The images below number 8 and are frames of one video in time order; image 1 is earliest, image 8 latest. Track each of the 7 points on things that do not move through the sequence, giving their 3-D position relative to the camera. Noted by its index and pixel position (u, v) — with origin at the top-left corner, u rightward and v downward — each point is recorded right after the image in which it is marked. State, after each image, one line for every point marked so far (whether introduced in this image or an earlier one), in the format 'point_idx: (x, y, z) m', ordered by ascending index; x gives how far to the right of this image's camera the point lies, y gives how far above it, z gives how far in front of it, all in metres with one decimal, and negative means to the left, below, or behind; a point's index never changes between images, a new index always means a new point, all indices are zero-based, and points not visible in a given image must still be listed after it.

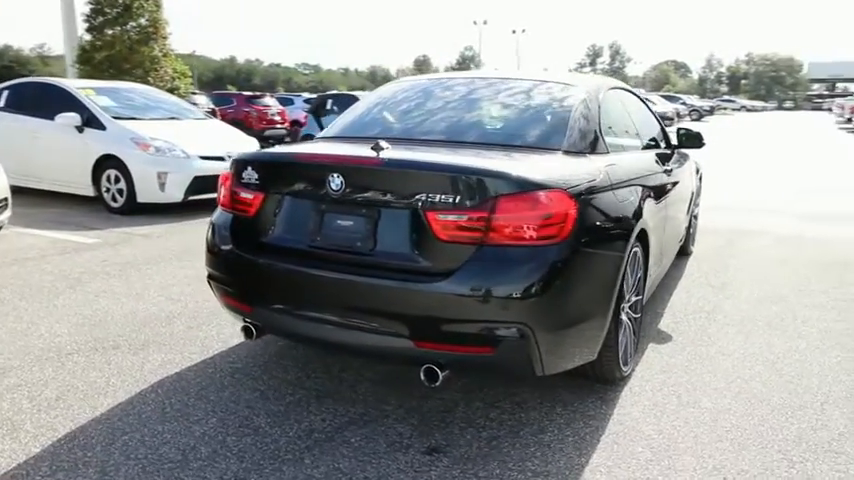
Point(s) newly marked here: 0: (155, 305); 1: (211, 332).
0: (-2.1, -0.5, +5.0) m
1: (-1.5, -0.6, +4.4) m
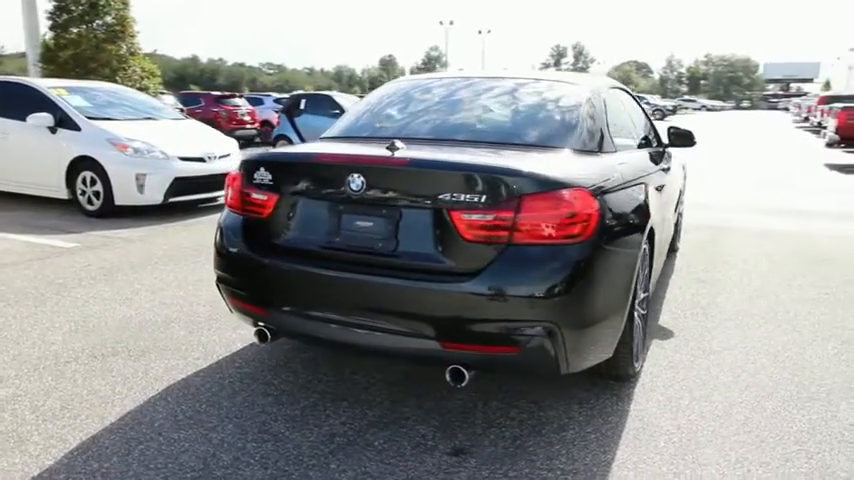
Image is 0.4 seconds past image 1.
0: (-2.1, -0.5, +4.9) m
1: (-1.5, -0.7, +4.3) m
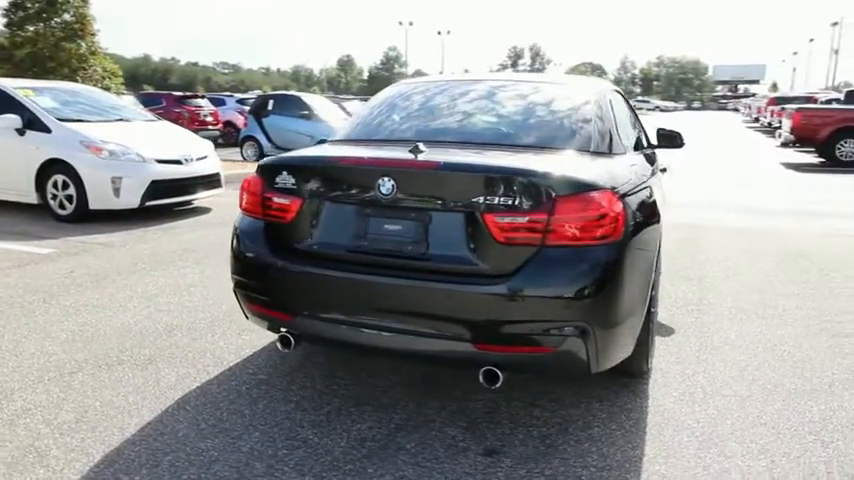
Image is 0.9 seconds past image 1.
0: (-2.1, -0.6, +4.8) m
1: (-1.4, -0.7, +4.3) m
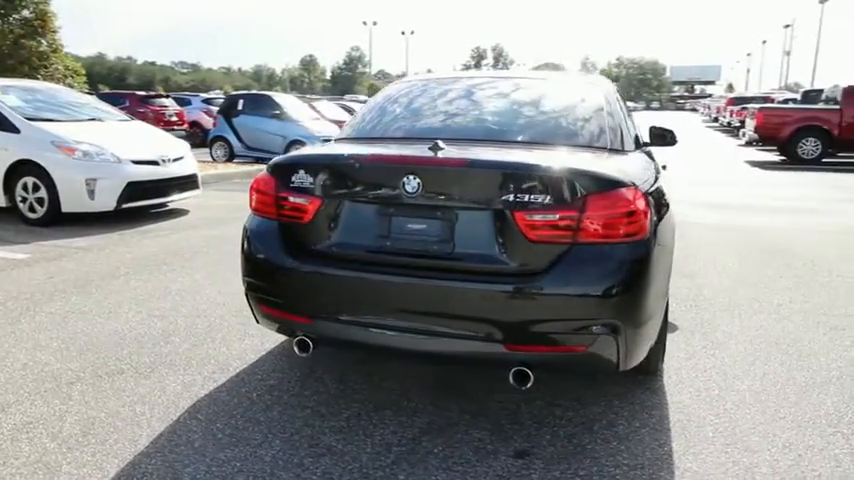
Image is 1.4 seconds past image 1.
0: (-2.1, -0.6, +4.6) m
1: (-1.3, -0.7, +4.1) m
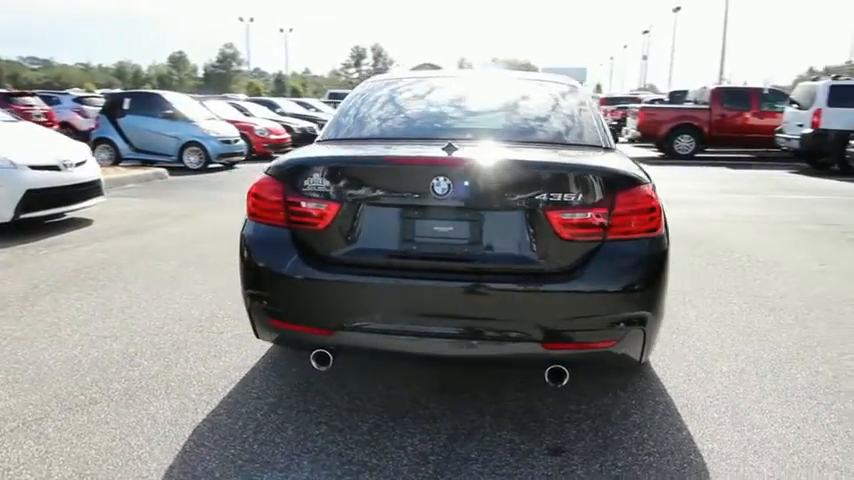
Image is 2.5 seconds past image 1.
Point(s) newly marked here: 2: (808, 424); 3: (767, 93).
0: (-2.2, -0.7, +4.1) m
1: (-1.4, -0.8, +3.8) m
2: (+1.9, -0.9, +3.2) m
3: (+10.5, +4.5, +19.7) m
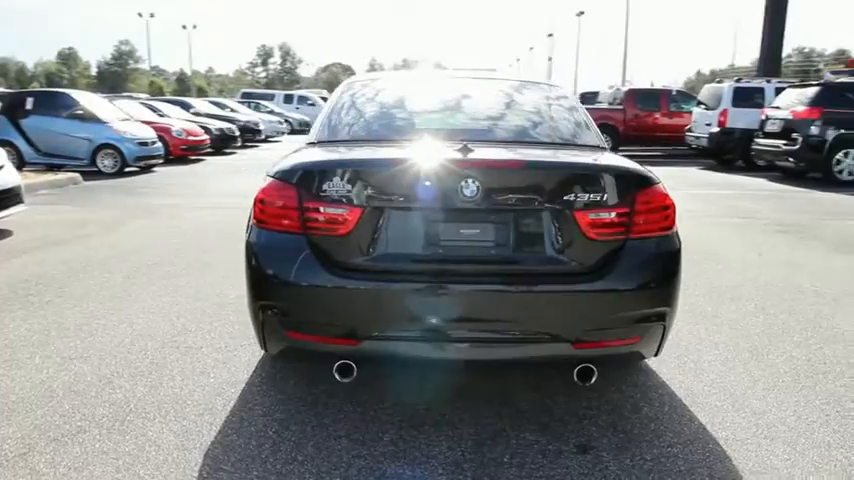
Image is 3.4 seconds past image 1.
0: (-2.2, -0.8, +3.8) m
1: (-1.3, -0.8, +3.6) m
2: (+2.0, -0.9, +3.4) m
3: (+8.1, +4.7, +20.8) m
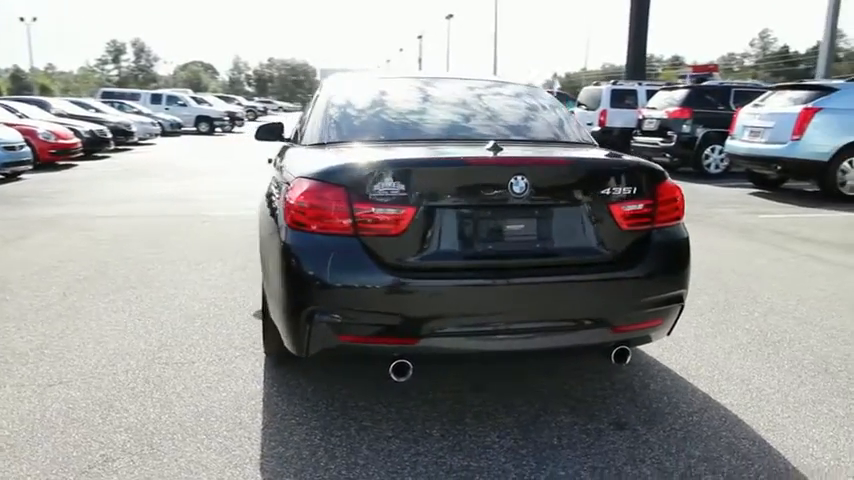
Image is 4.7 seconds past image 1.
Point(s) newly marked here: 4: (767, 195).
0: (-2.1, -0.8, +3.4) m
1: (-1.2, -0.9, +3.4) m
2: (+2.1, -0.8, +3.8) m
3: (+4.5, +5.0, +22.1) m
4: (+6.6, +0.9, +12.4) m
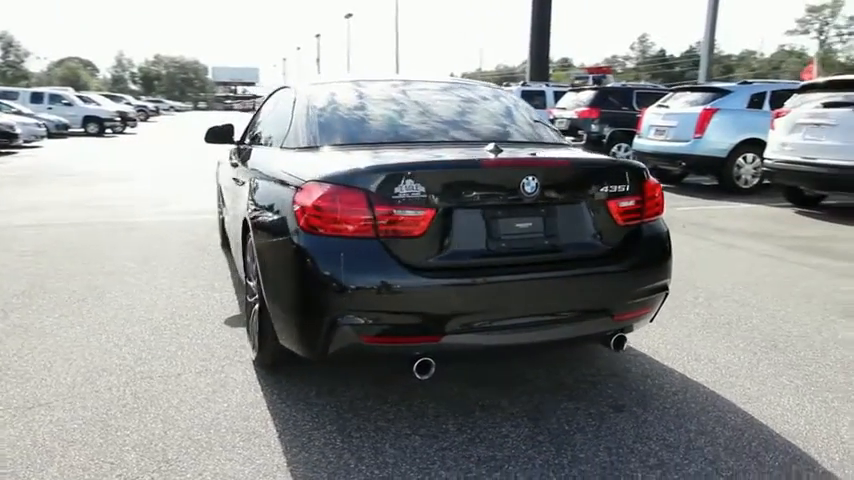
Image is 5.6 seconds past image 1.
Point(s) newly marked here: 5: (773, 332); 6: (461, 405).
0: (-2.0, -0.9, +3.2) m
1: (-1.1, -0.9, +3.3) m
2: (+2.0, -0.7, +4.2) m
3: (+1.4, +5.1, +22.7) m
4: (+5.1, +1.0, +13.4) m
5: (+2.5, -0.7, +4.6) m
6: (+0.2, -0.9, +3.4) m
